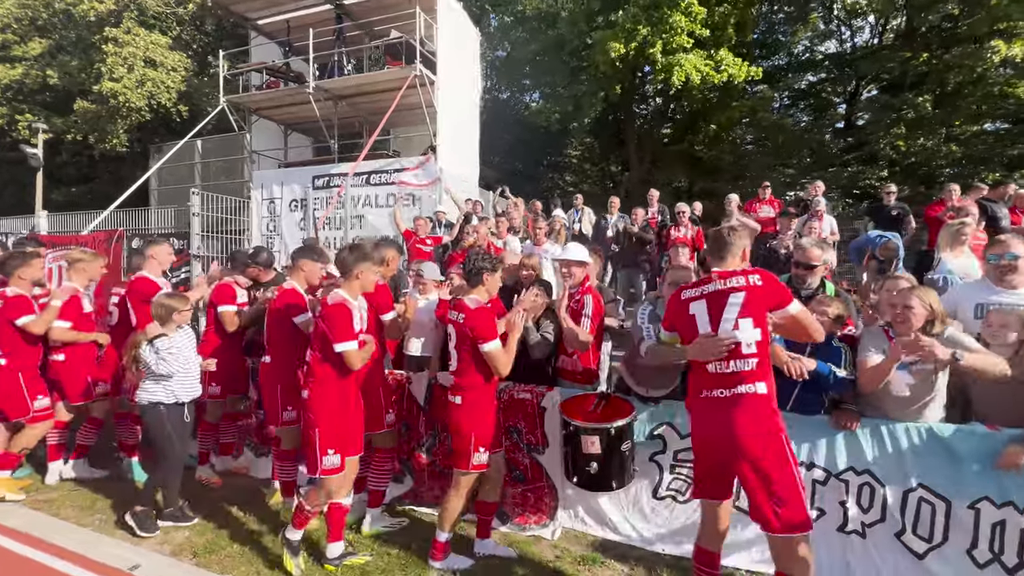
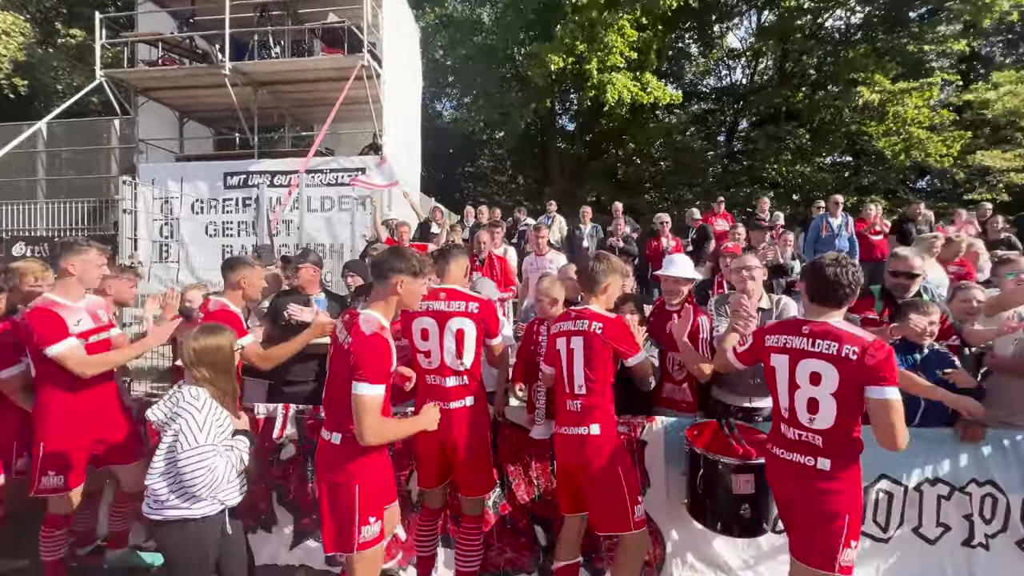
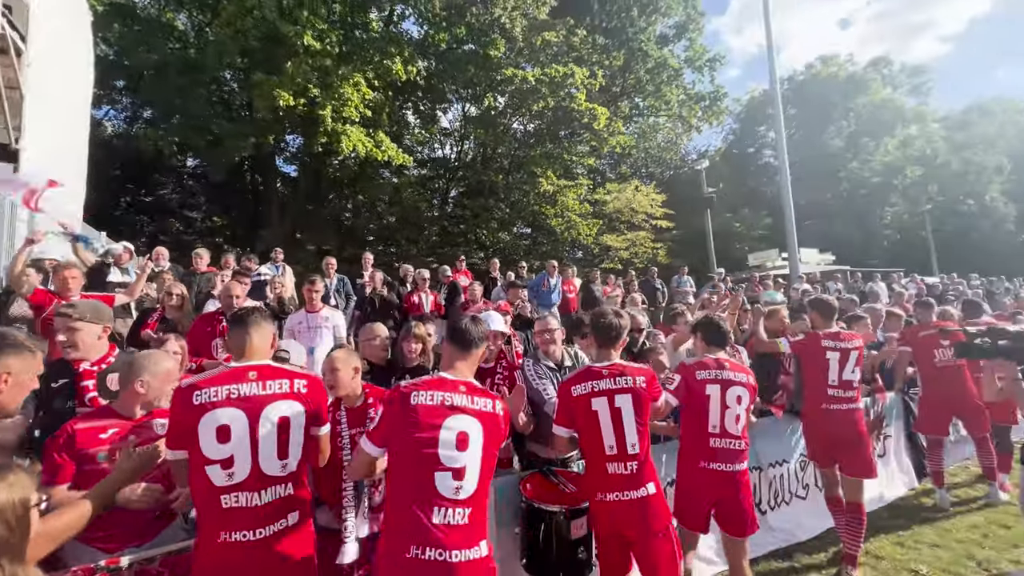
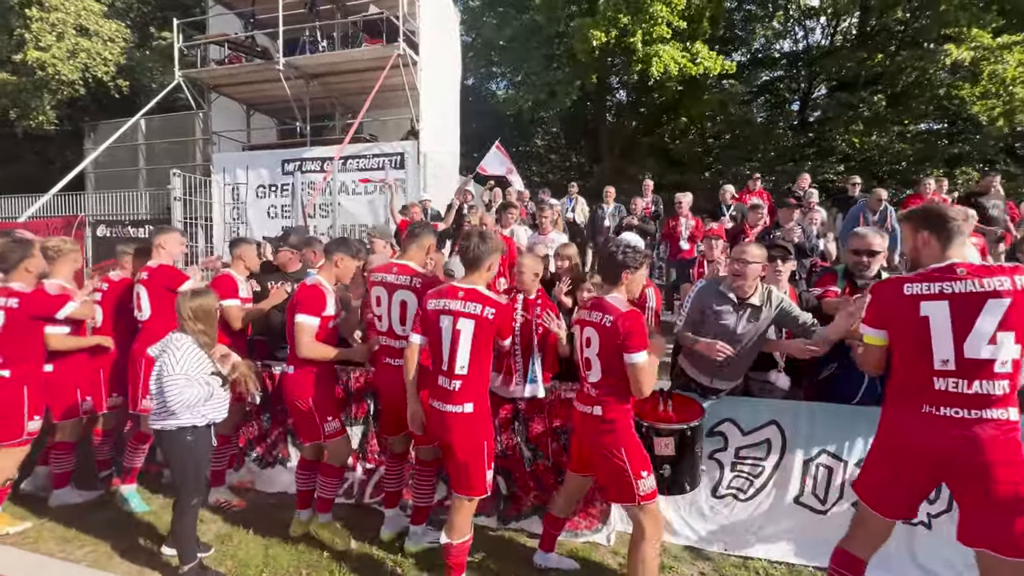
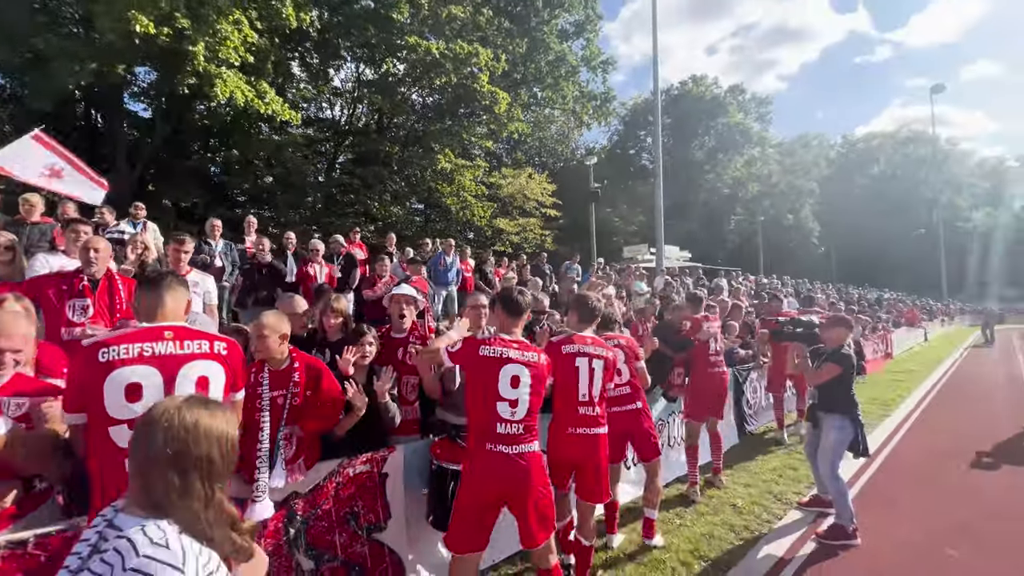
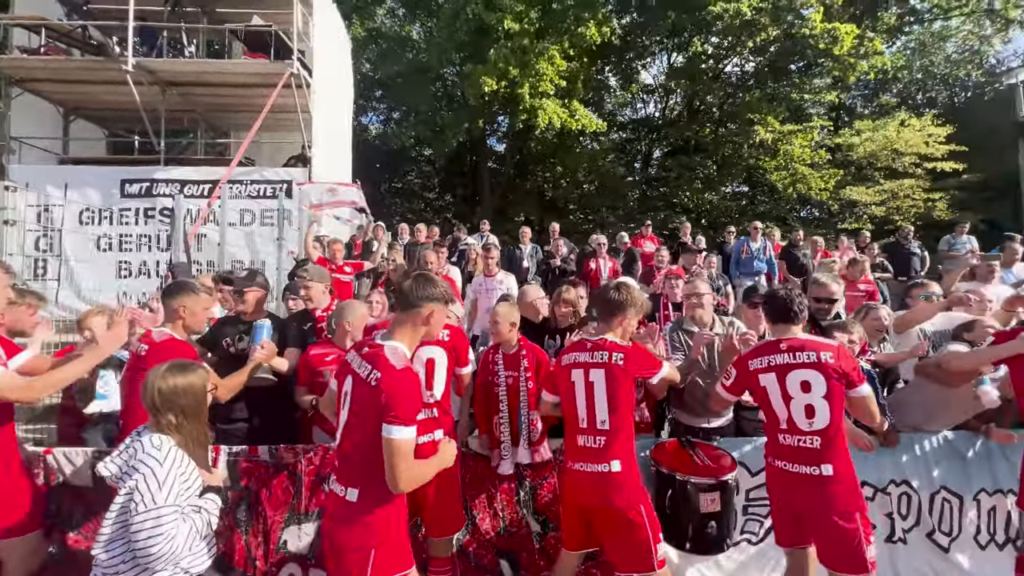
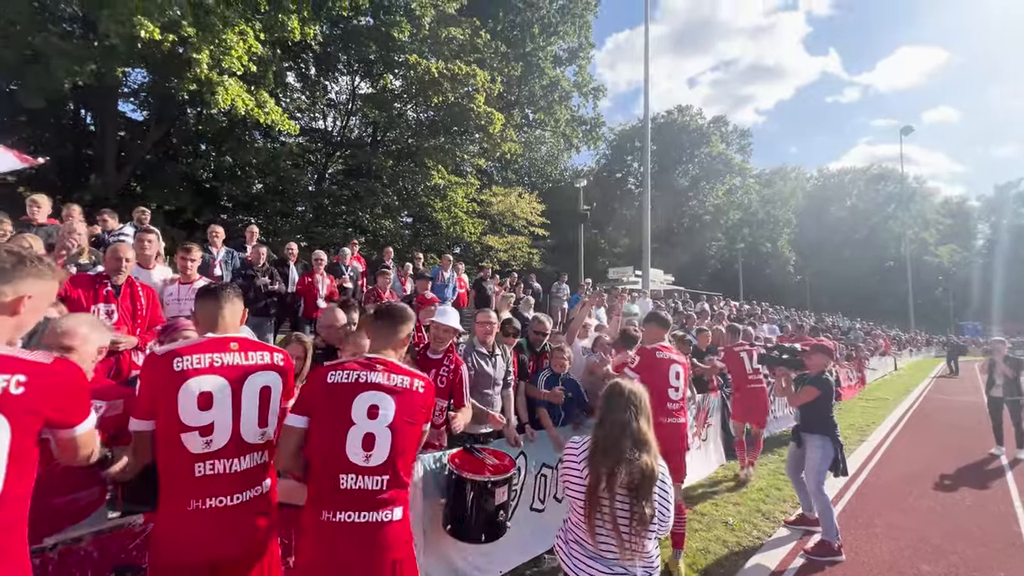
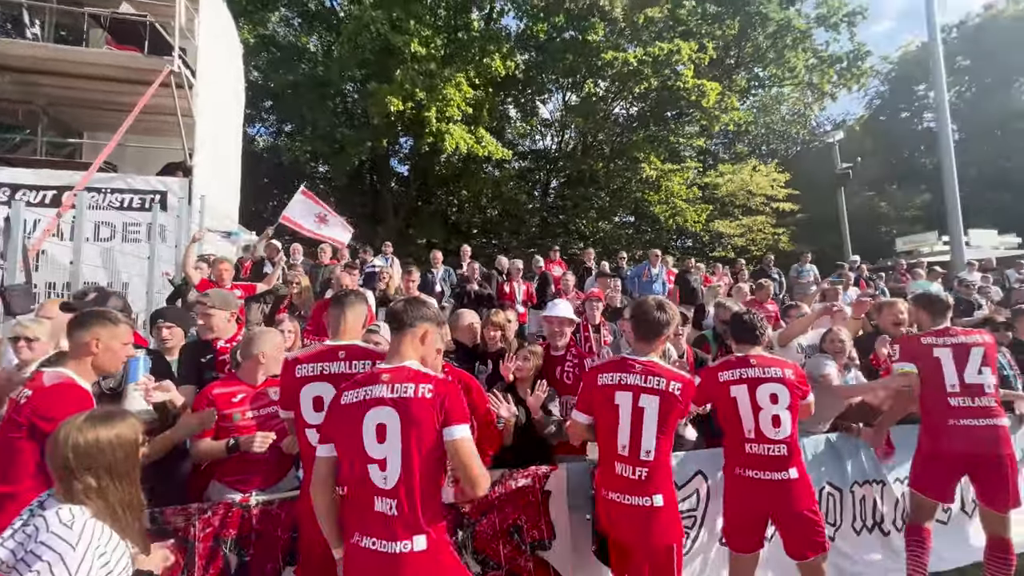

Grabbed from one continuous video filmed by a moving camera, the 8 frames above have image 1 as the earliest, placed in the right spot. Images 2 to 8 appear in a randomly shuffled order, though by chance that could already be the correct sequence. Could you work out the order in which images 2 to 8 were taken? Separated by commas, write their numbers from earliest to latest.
4, 2, 6, 8, 3, 5, 7
